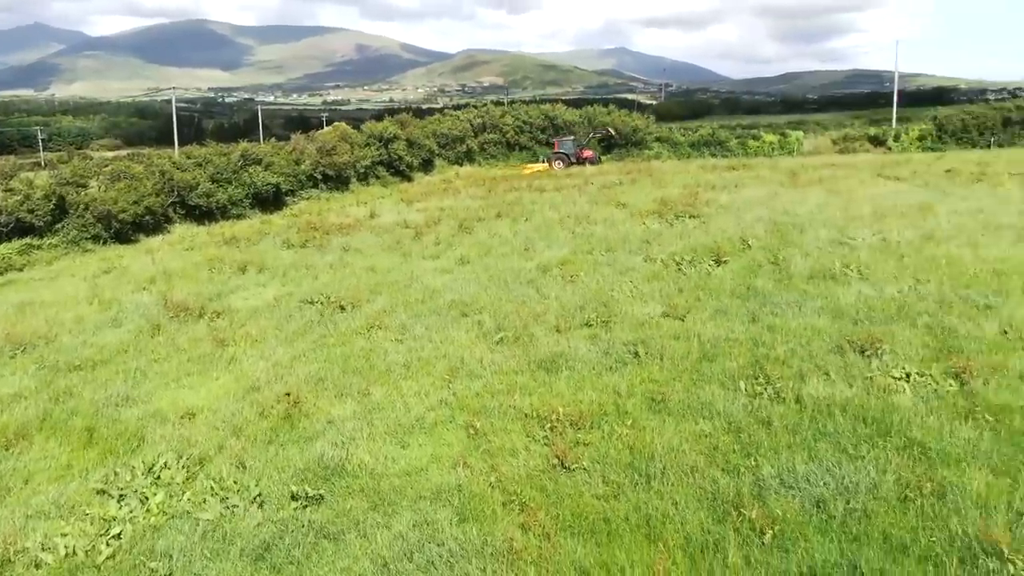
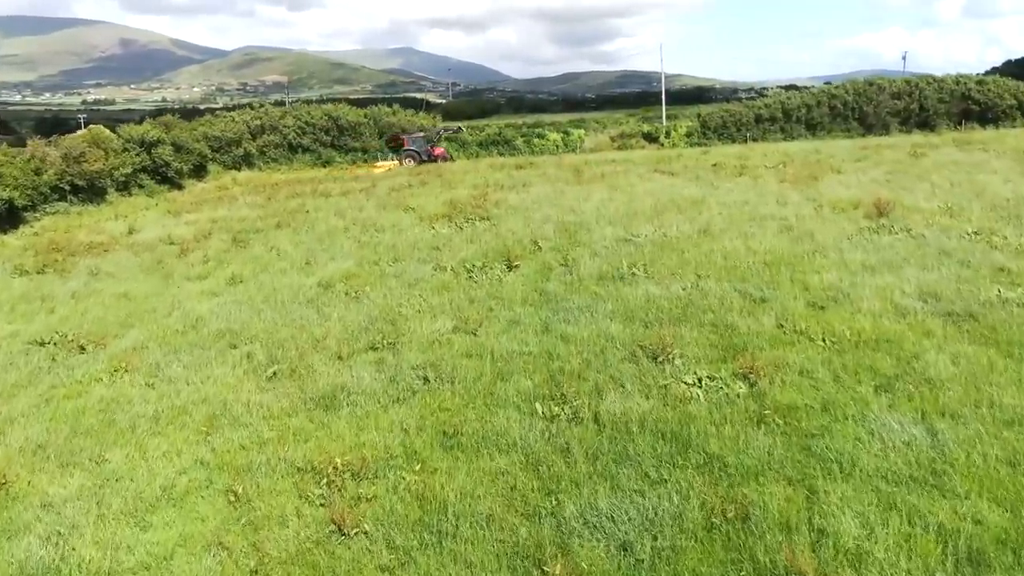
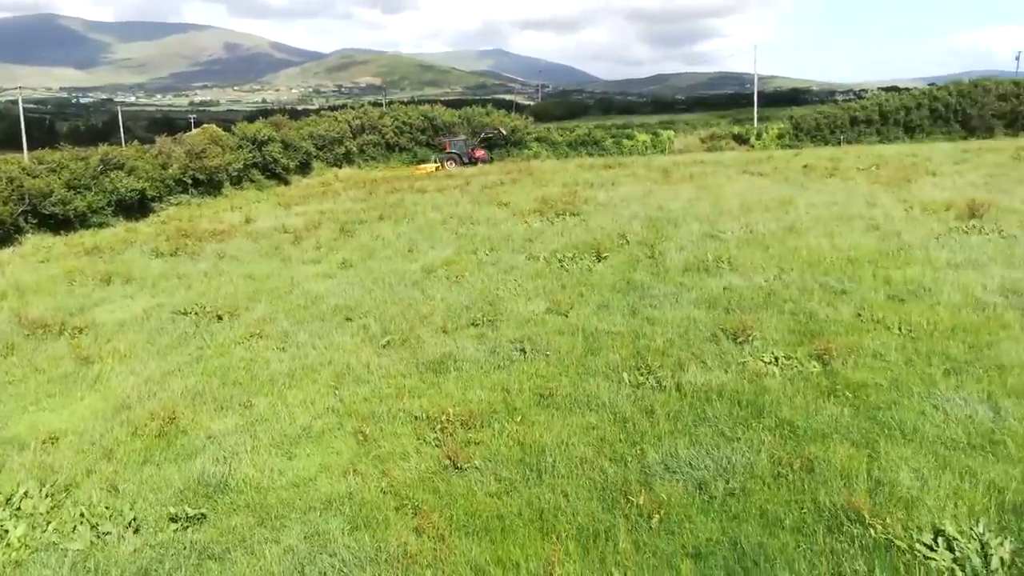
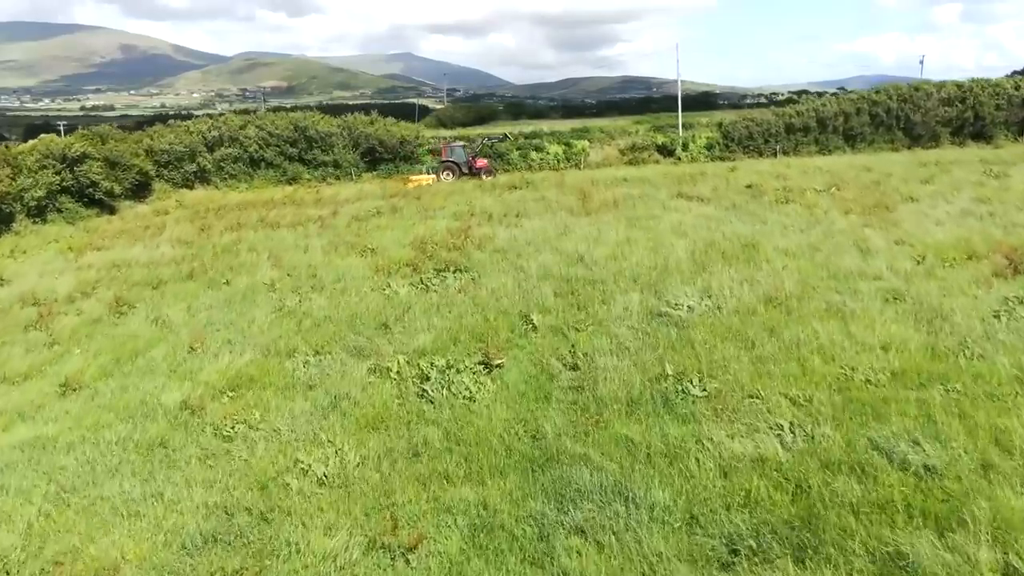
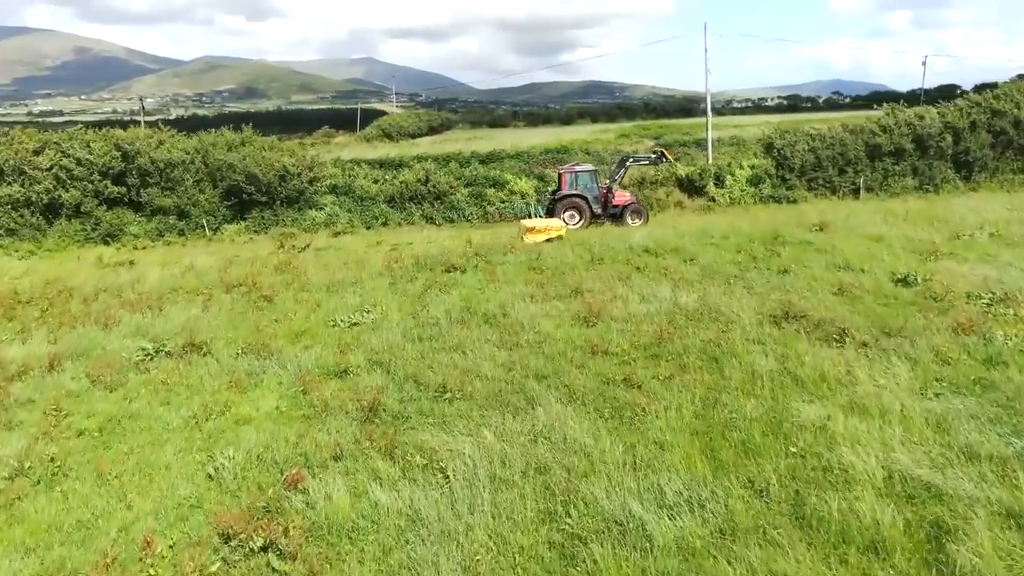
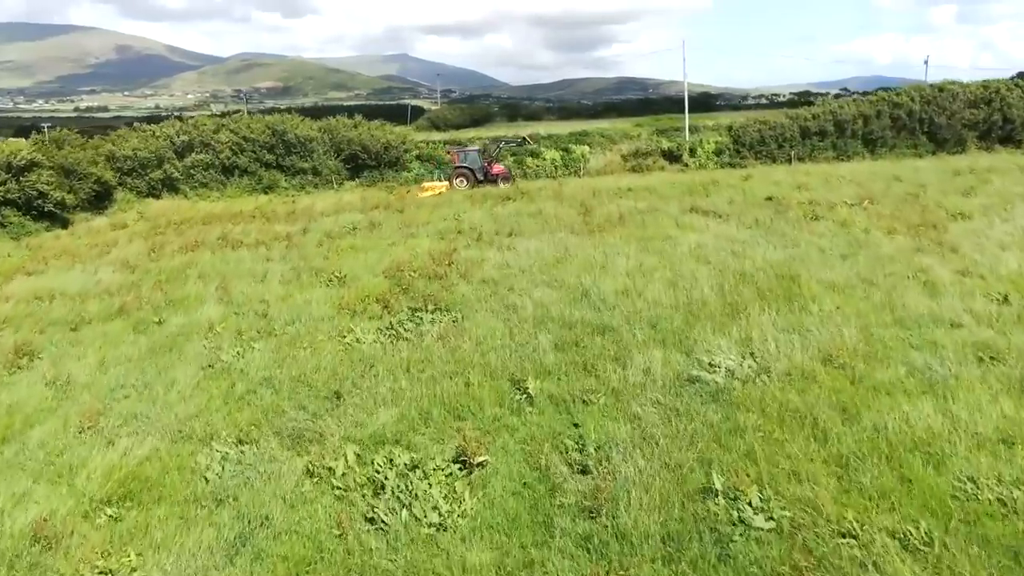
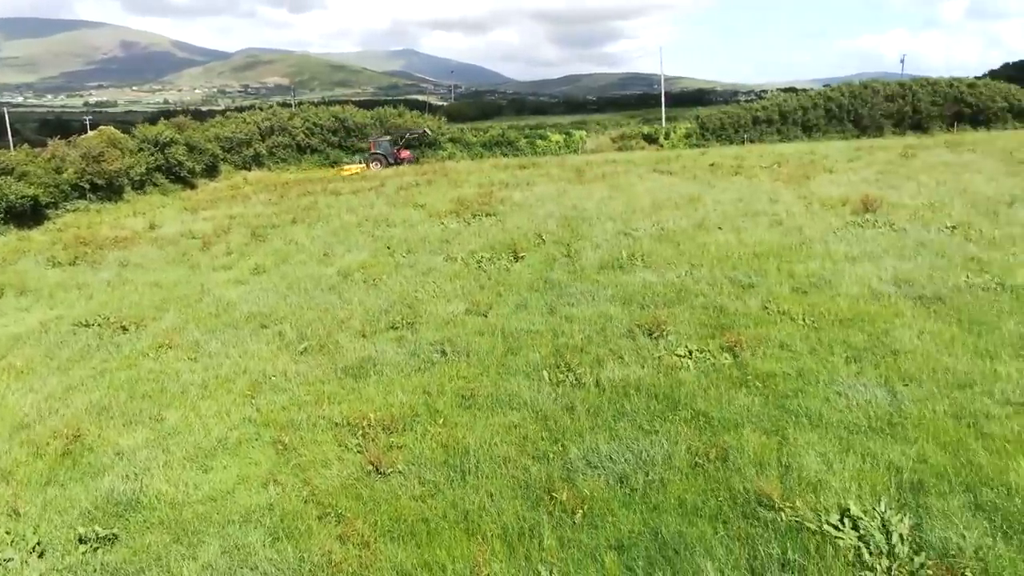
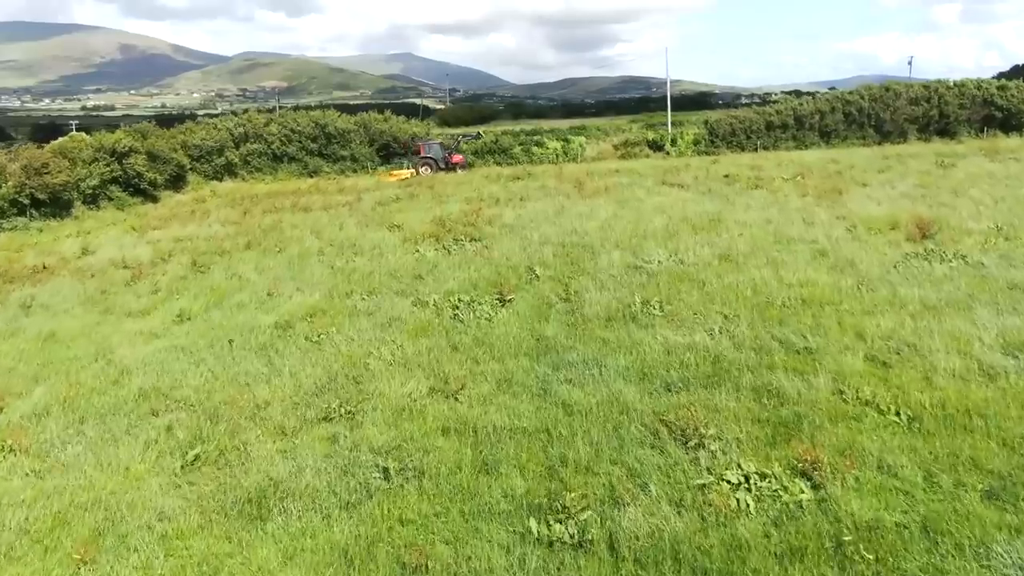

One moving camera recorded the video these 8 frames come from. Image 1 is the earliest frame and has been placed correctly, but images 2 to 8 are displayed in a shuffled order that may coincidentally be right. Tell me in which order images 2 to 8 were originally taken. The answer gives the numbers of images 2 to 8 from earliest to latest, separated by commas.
3, 7, 2, 8, 4, 6, 5
